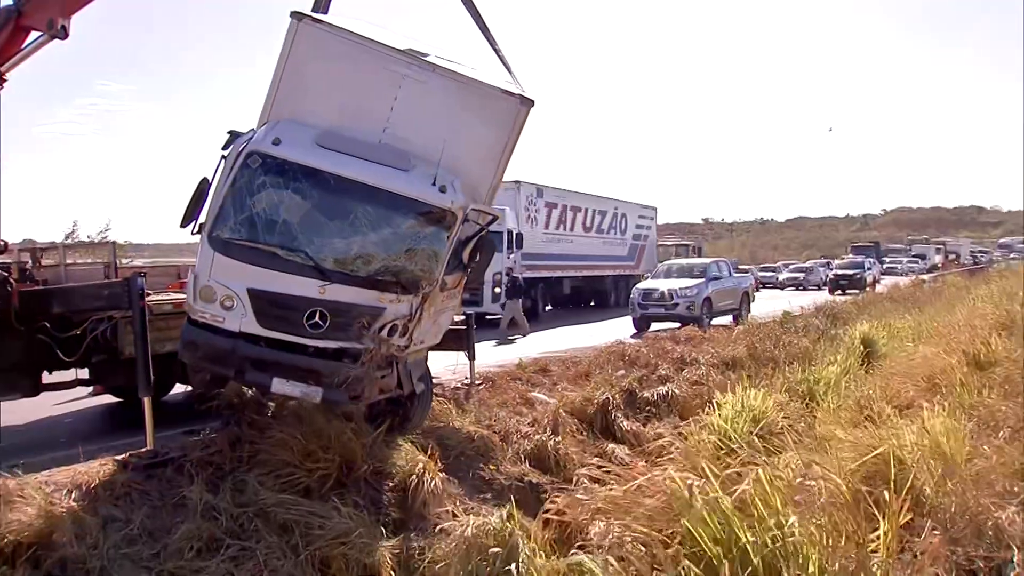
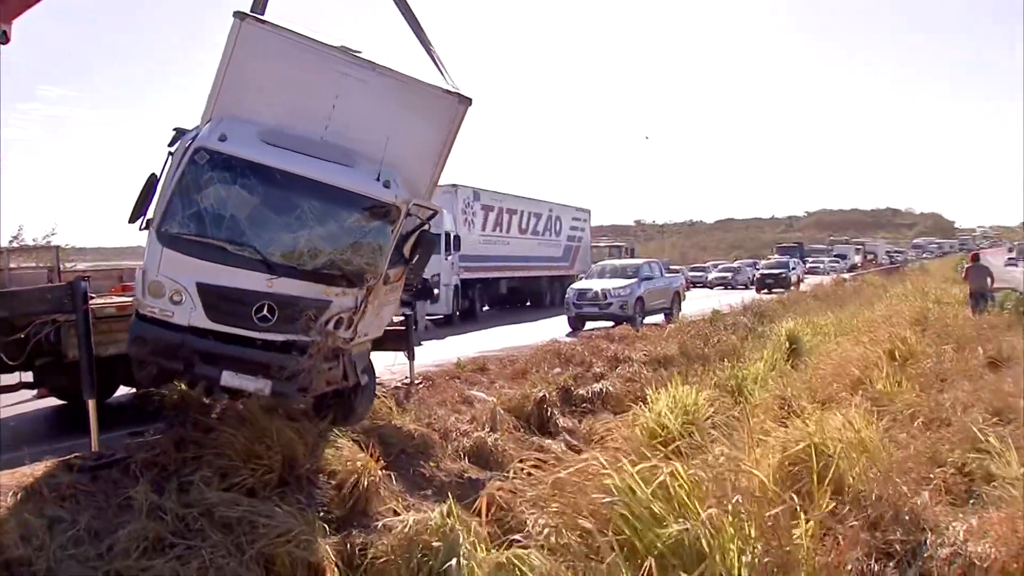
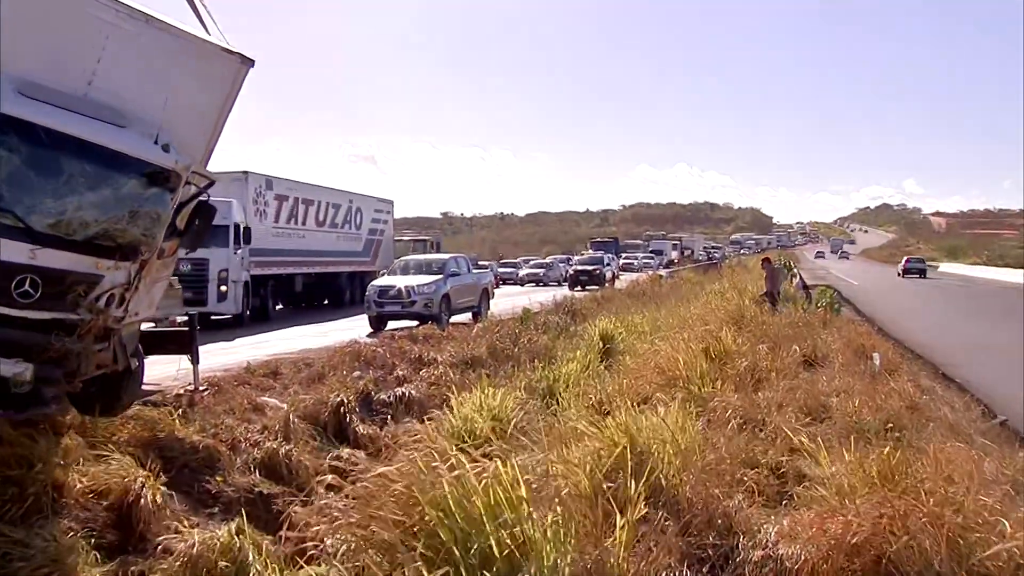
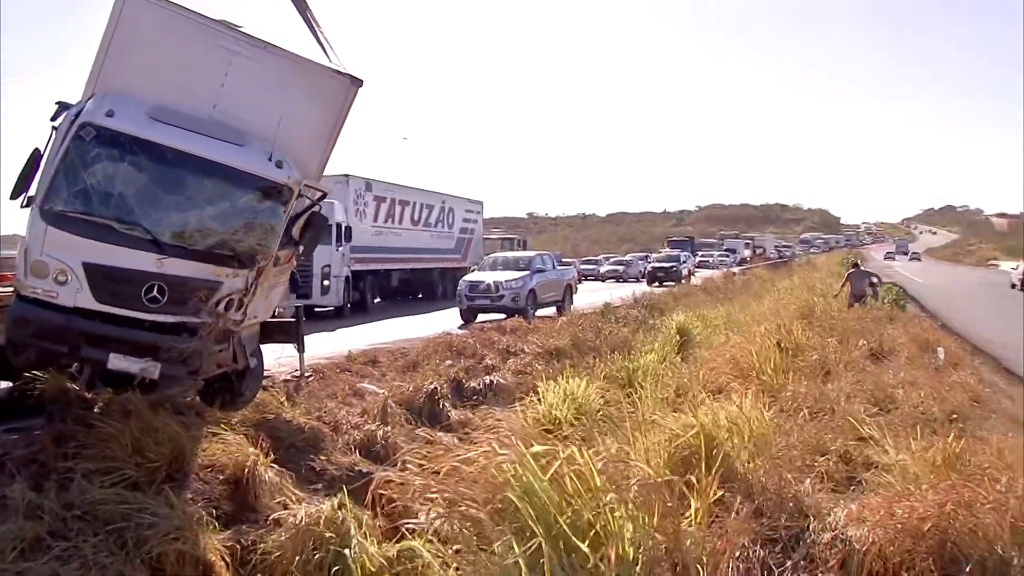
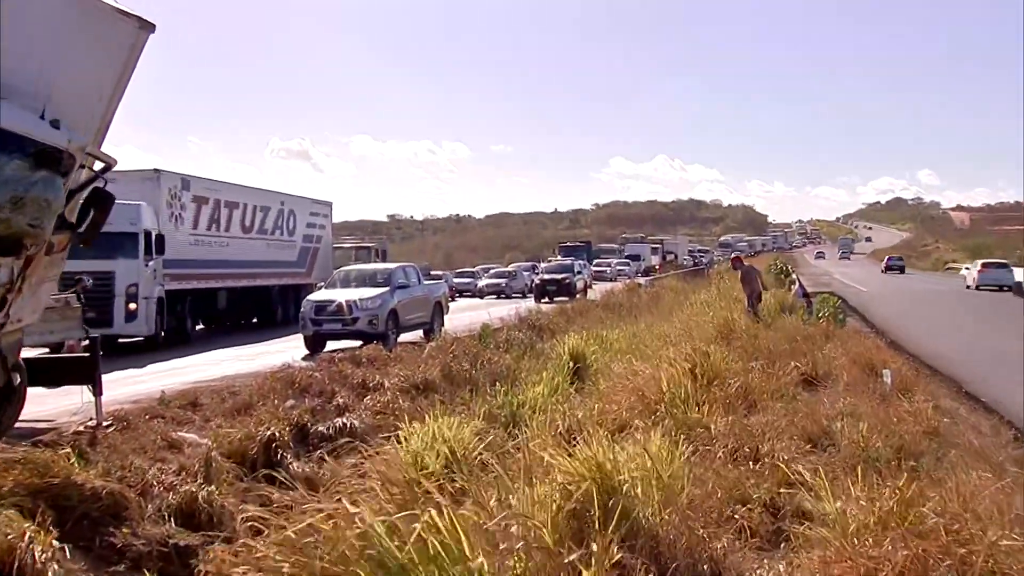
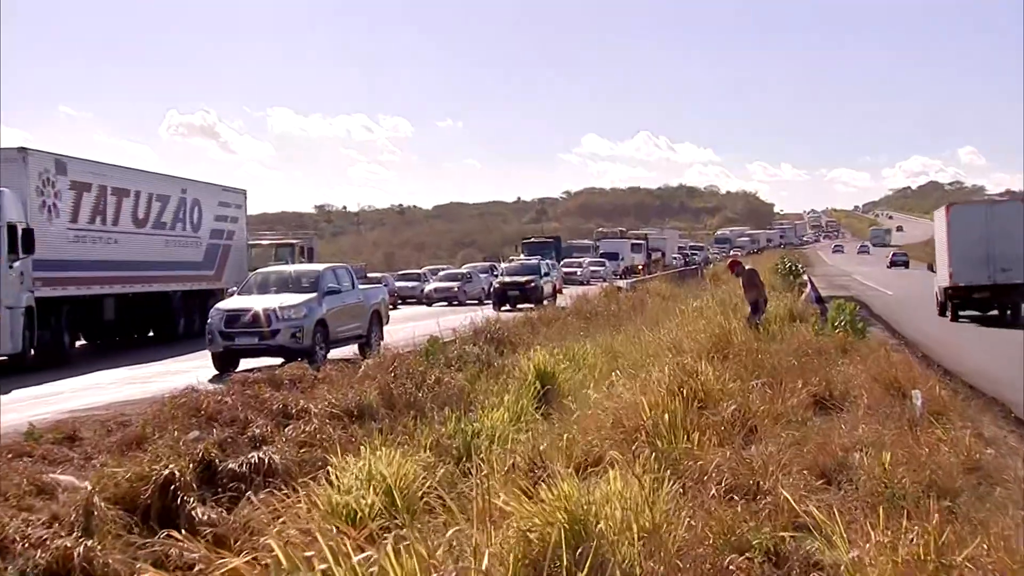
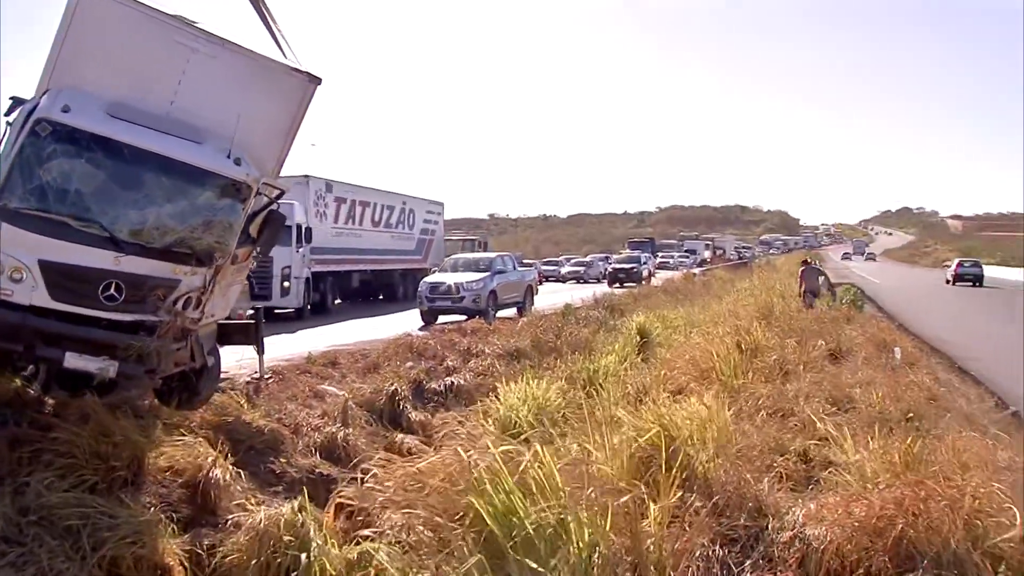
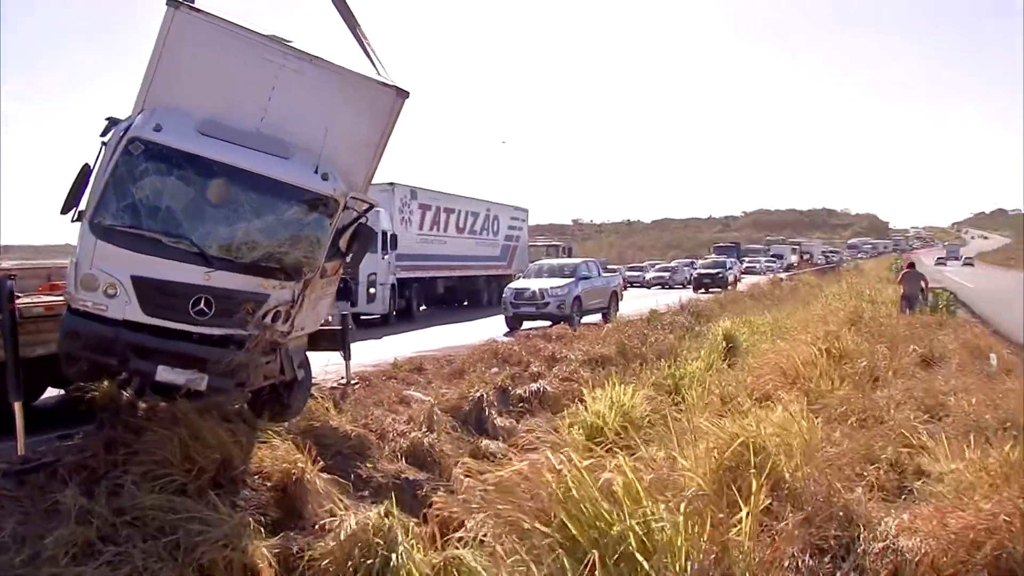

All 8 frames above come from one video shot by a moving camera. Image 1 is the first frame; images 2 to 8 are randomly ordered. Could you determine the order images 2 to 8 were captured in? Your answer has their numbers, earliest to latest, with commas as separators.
2, 8, 4, 7, 3, 5, 6
